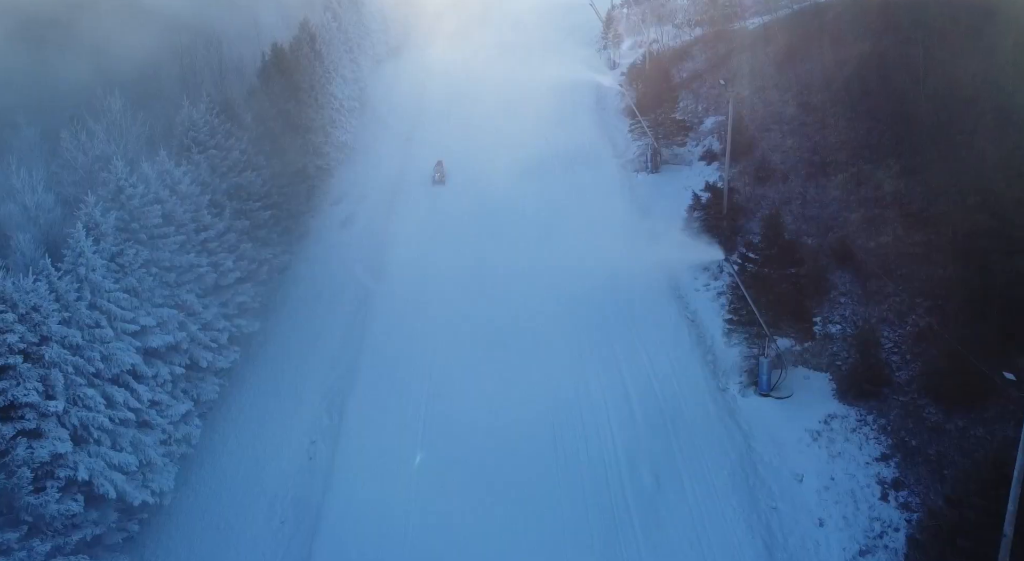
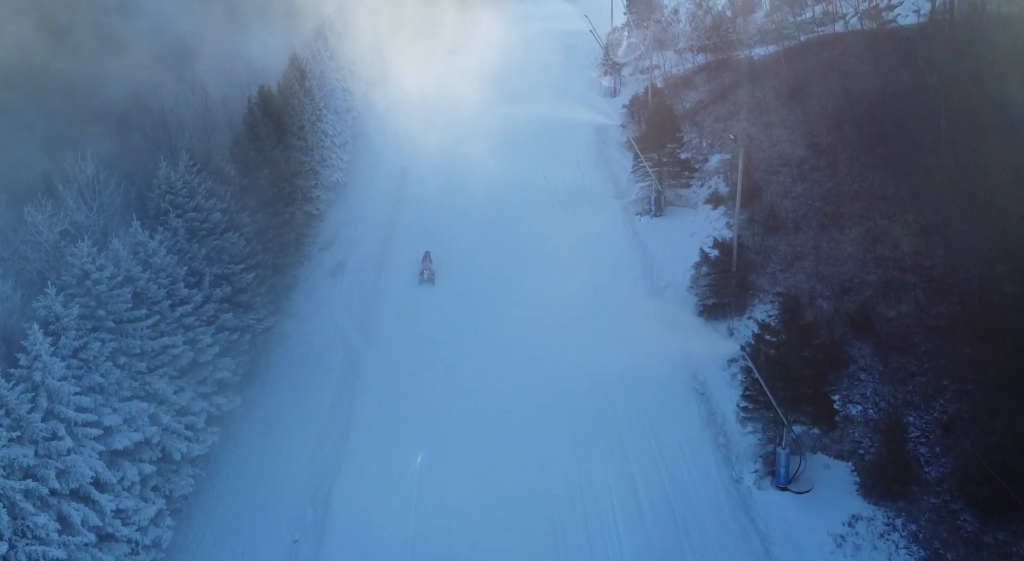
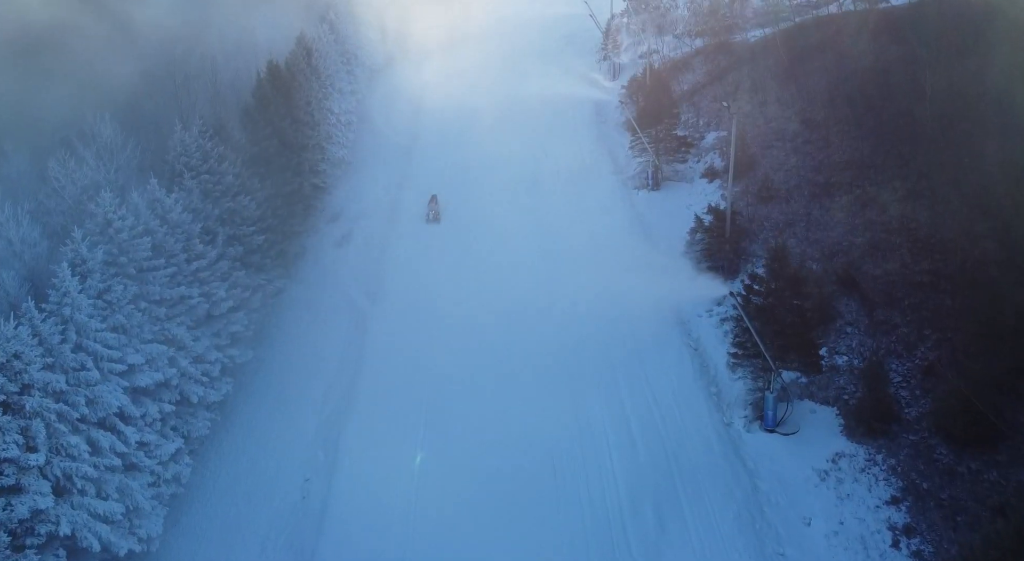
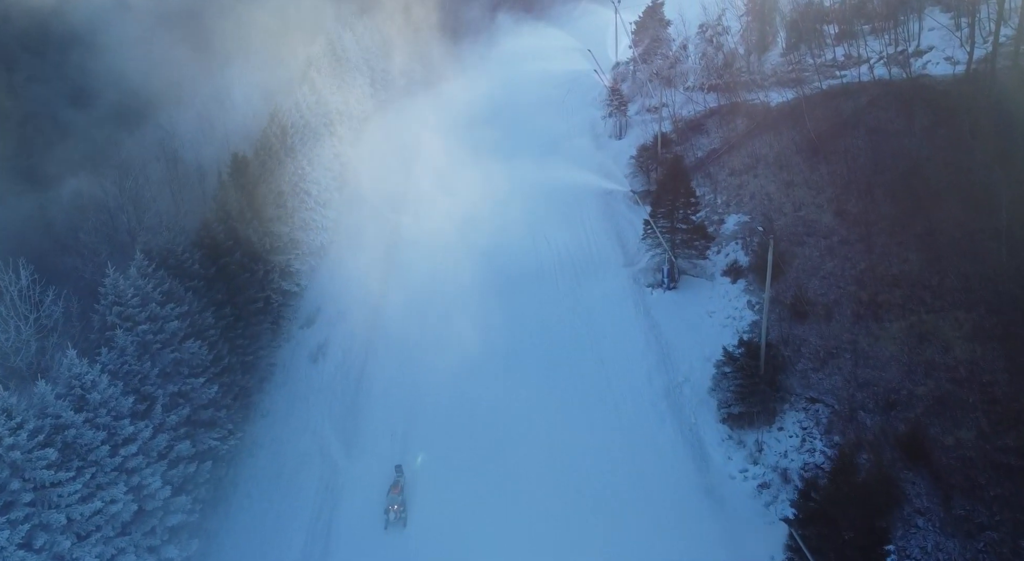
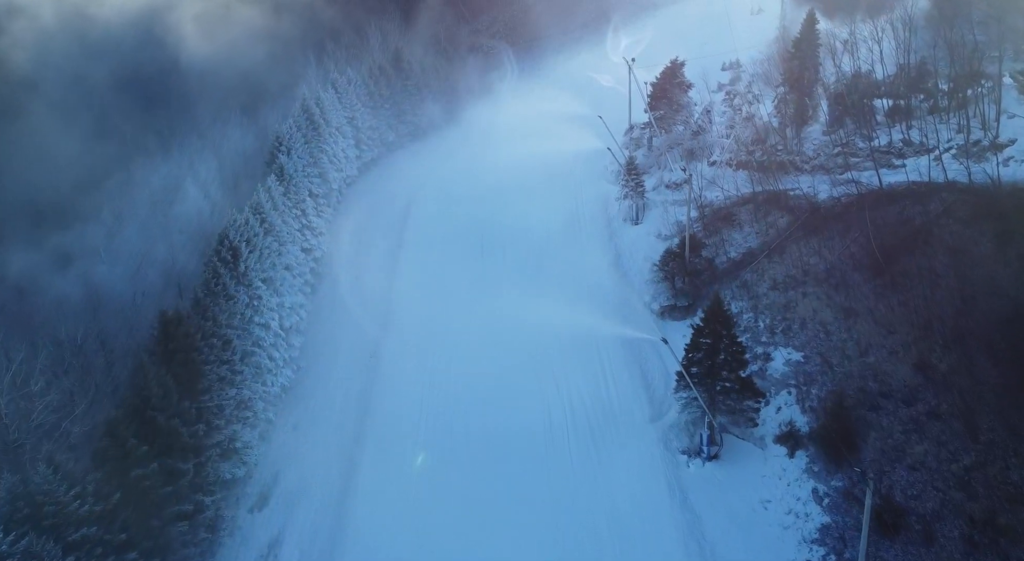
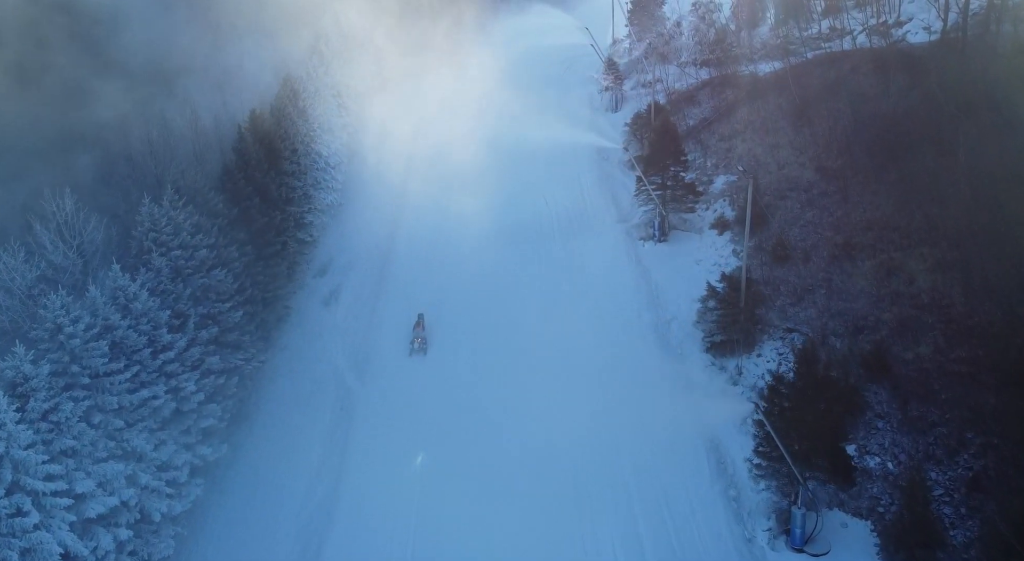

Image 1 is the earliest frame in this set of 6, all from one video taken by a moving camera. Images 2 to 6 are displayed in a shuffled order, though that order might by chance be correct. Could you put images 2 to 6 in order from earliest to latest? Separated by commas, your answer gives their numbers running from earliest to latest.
3, 2, 6, 4, 5
